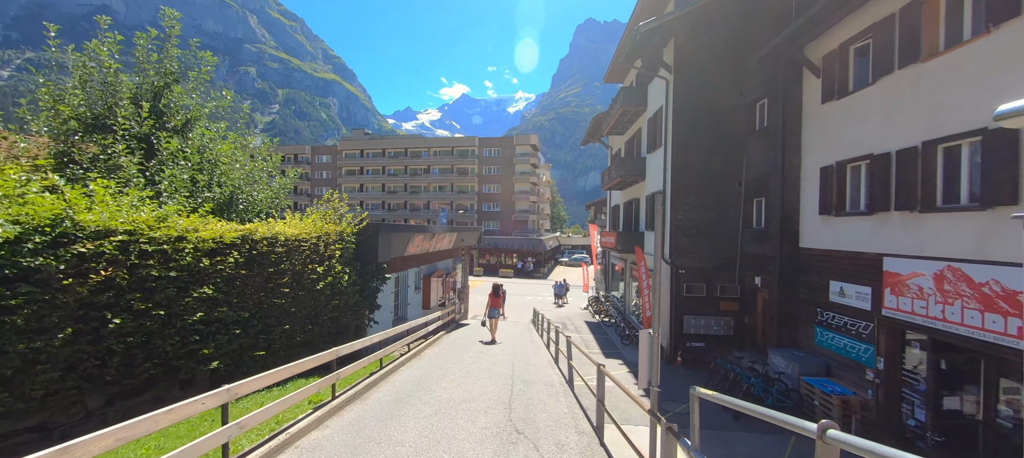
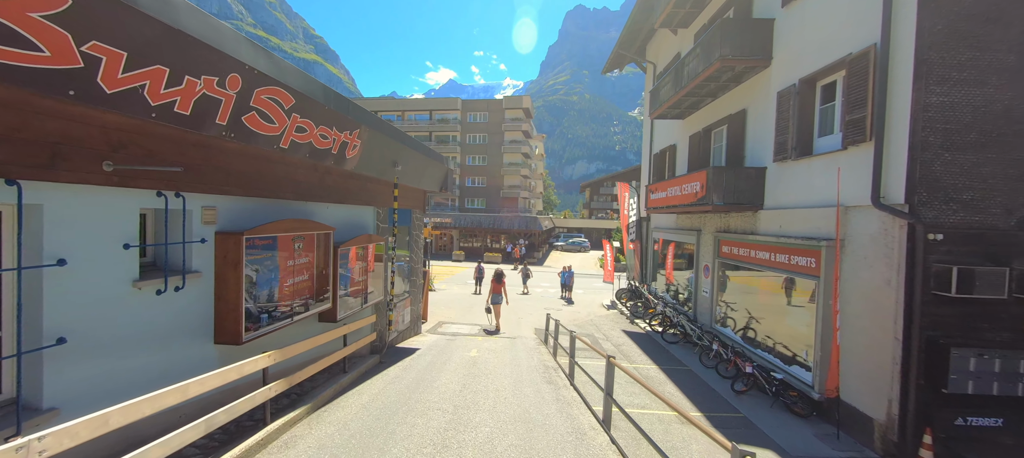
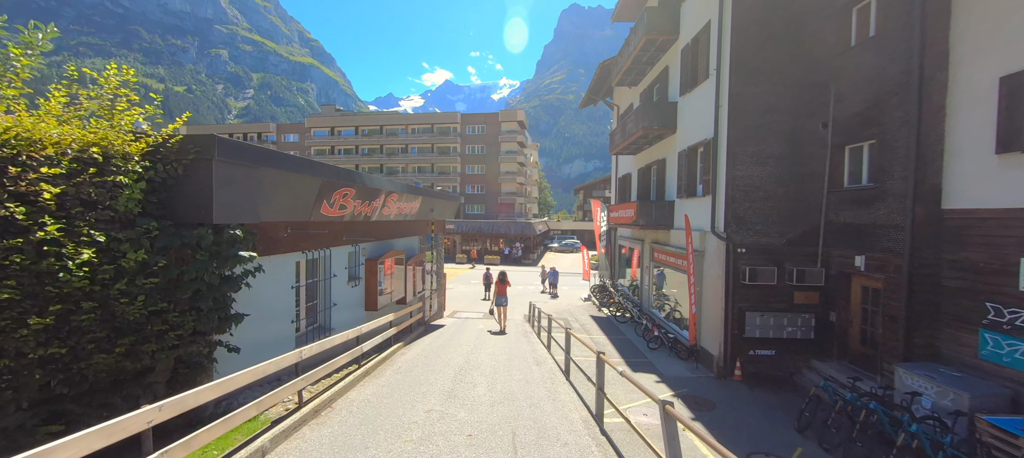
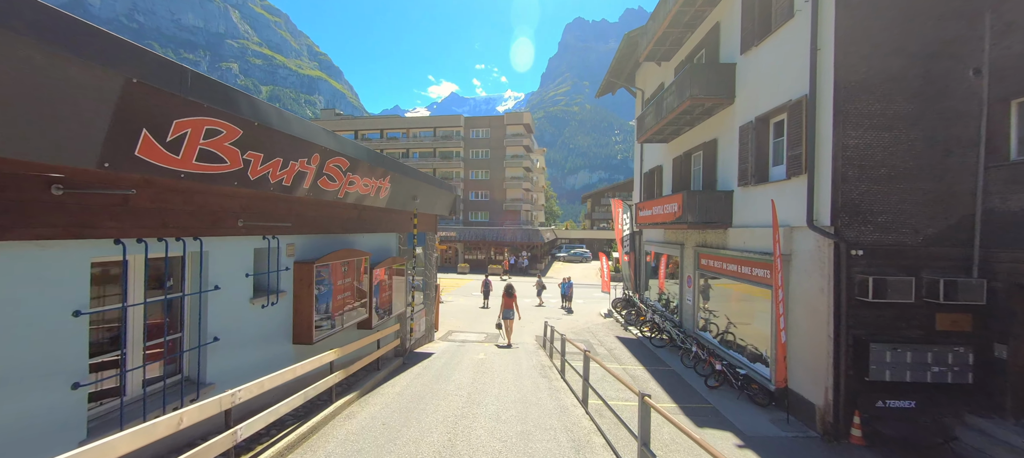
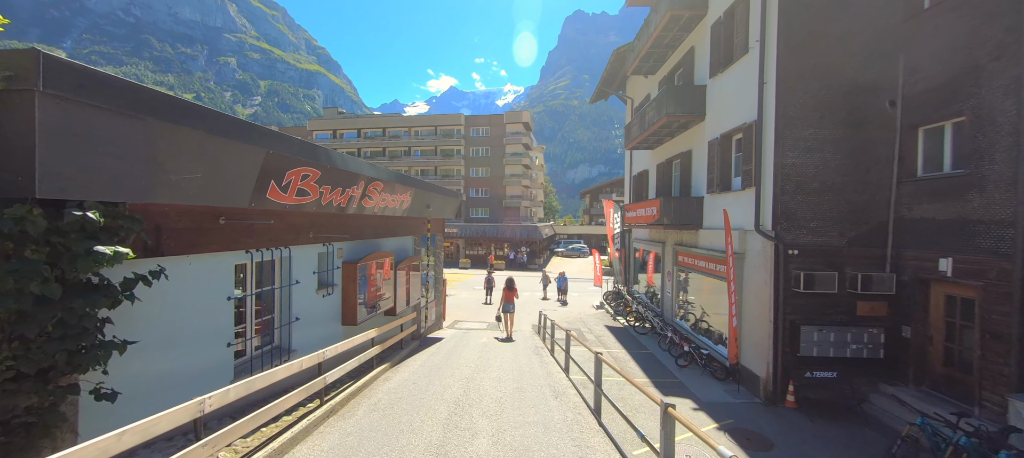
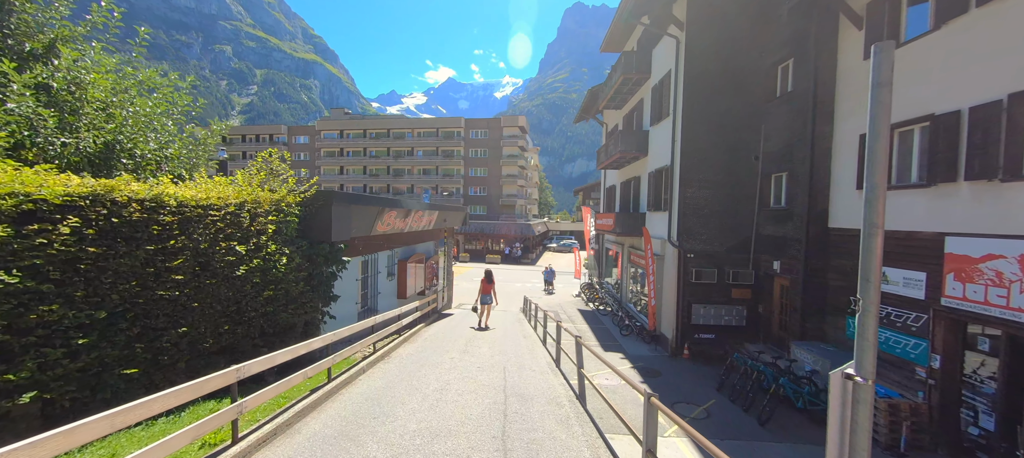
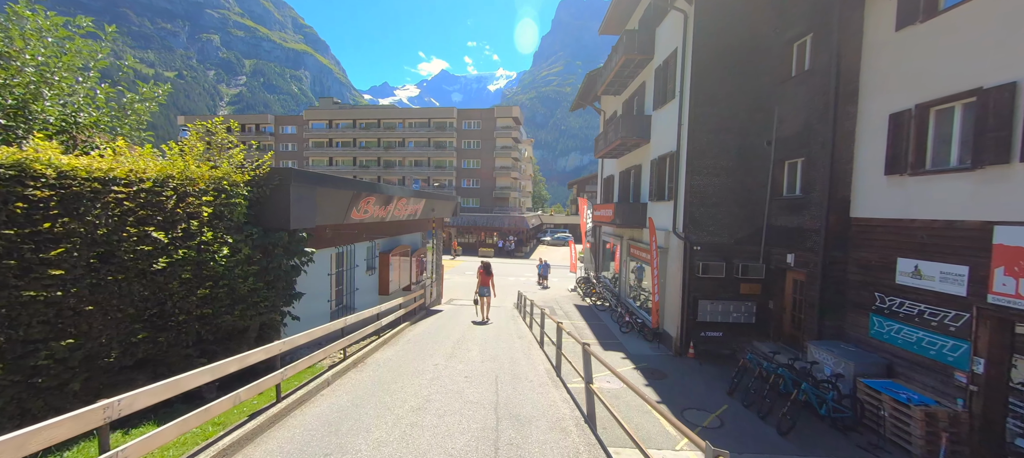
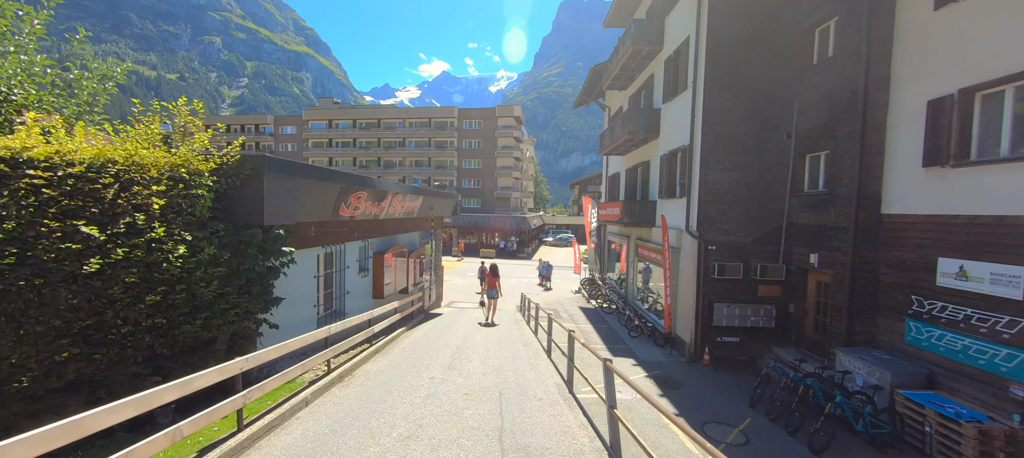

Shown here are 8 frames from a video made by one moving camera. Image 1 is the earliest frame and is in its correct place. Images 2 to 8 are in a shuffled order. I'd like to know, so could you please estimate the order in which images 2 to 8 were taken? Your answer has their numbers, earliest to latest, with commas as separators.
6, 7, 8, 3, 5, 4, 2
